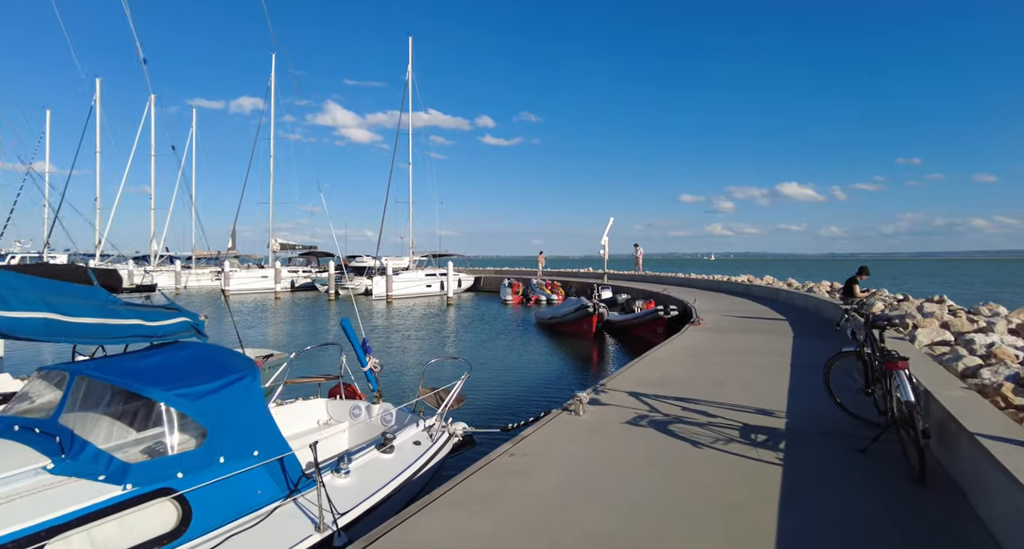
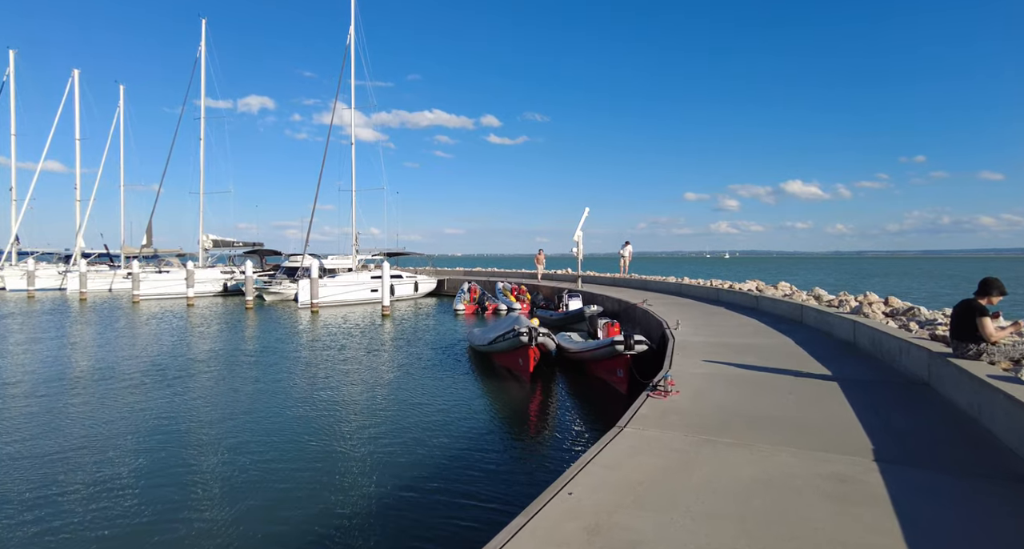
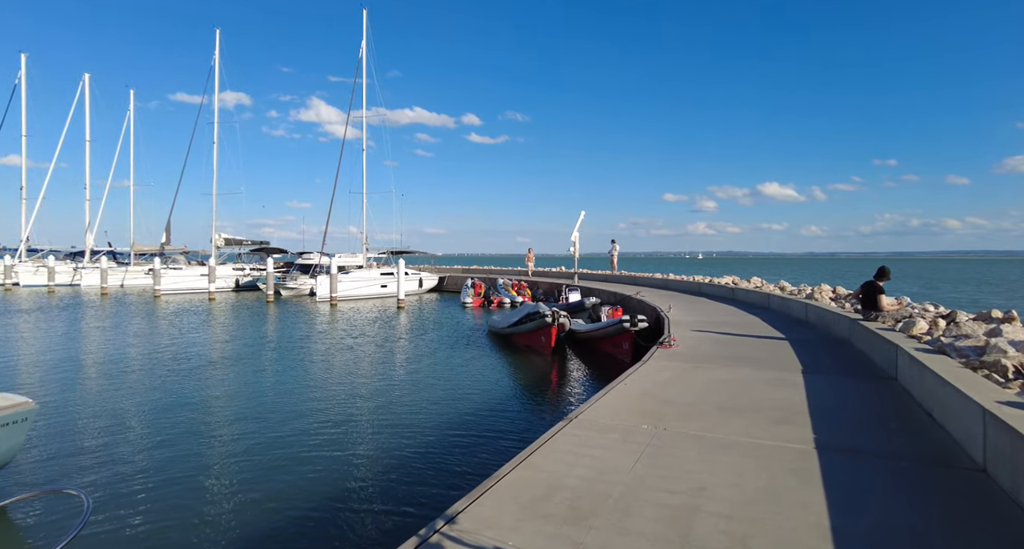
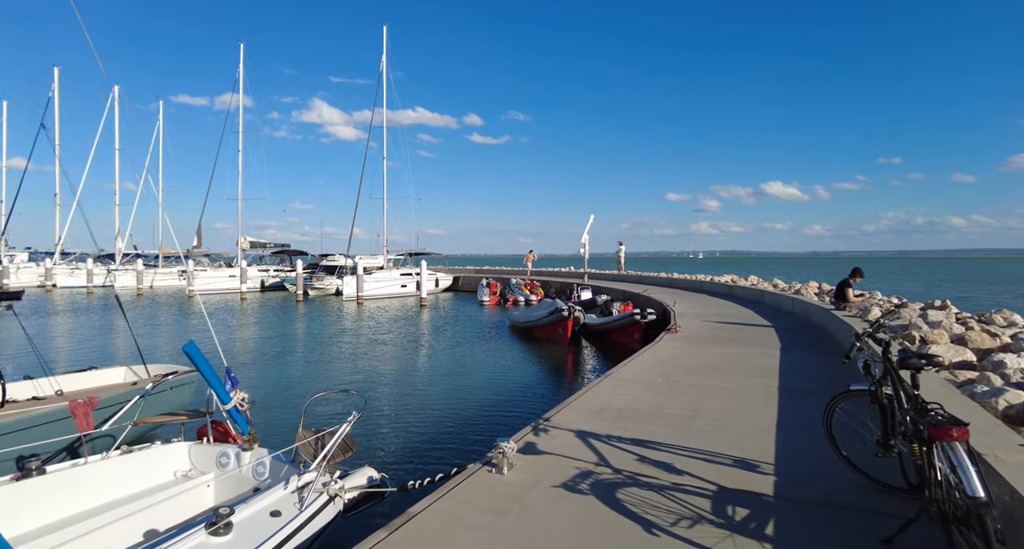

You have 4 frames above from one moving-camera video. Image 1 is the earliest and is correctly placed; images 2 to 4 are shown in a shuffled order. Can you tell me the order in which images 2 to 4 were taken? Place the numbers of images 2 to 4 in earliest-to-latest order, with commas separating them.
4, 3, 2
